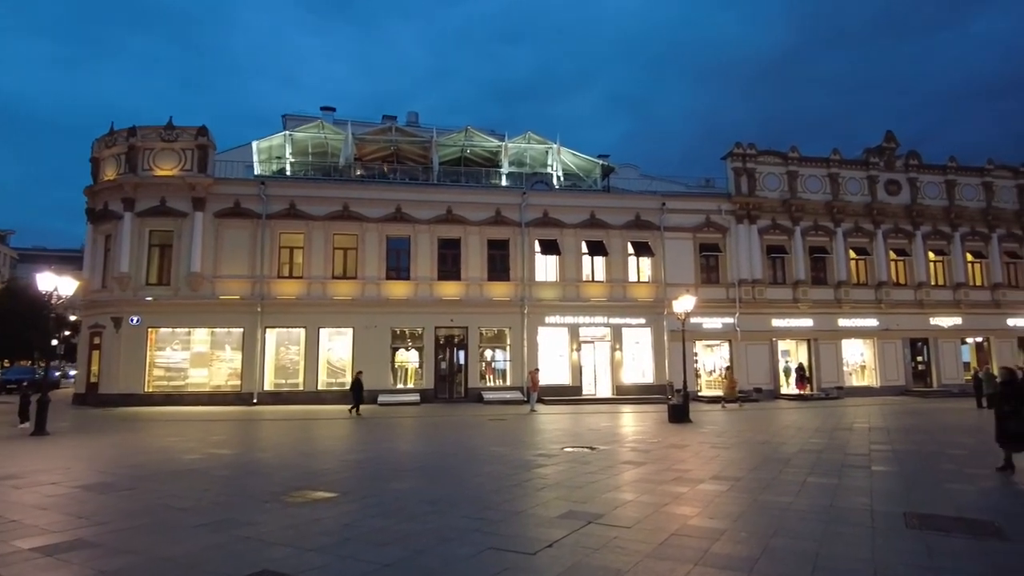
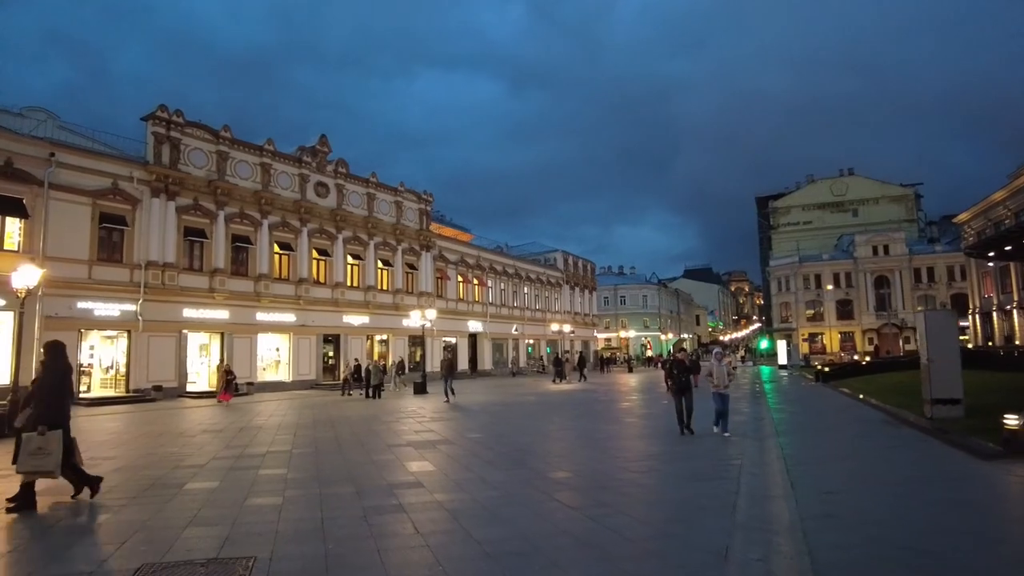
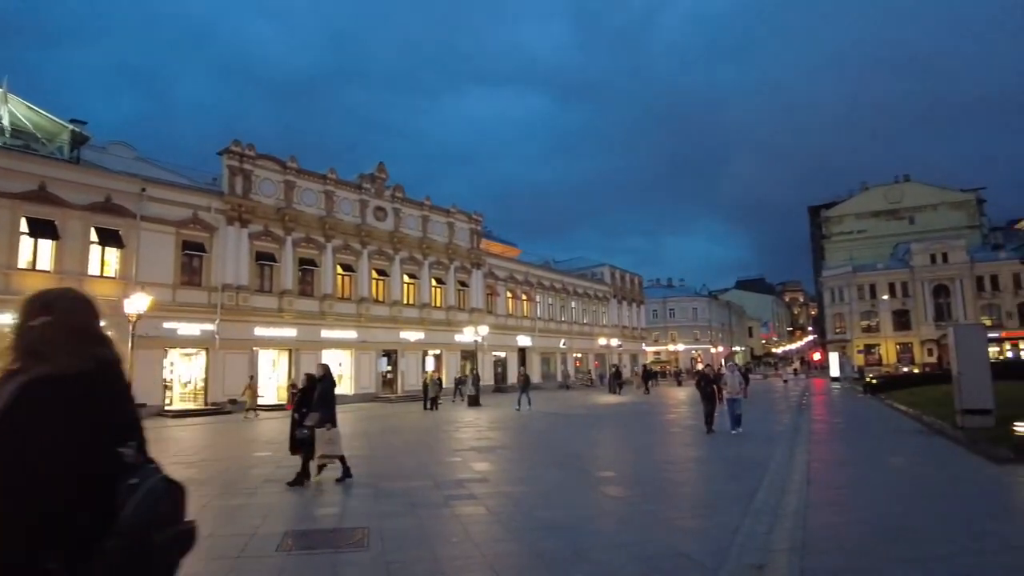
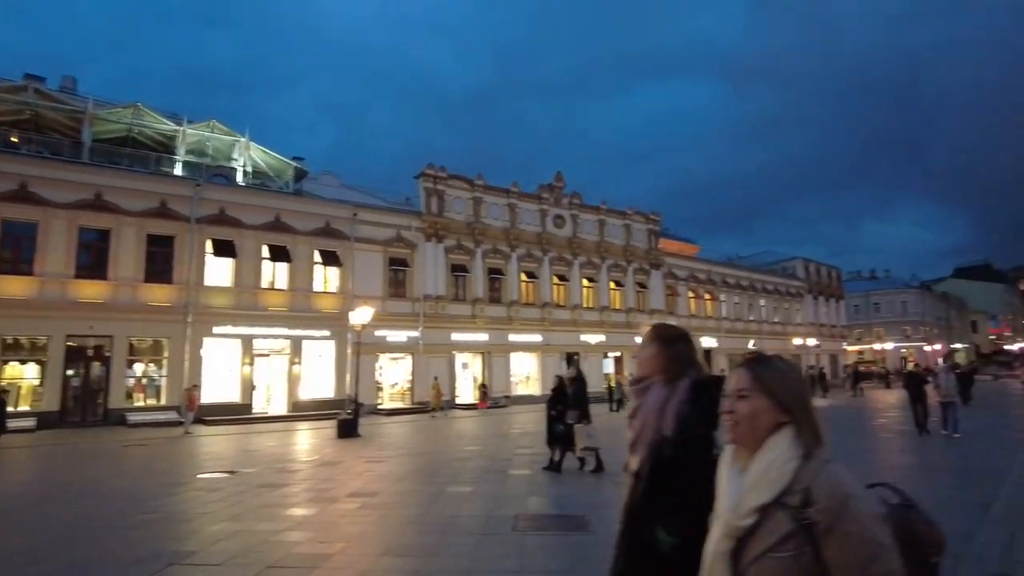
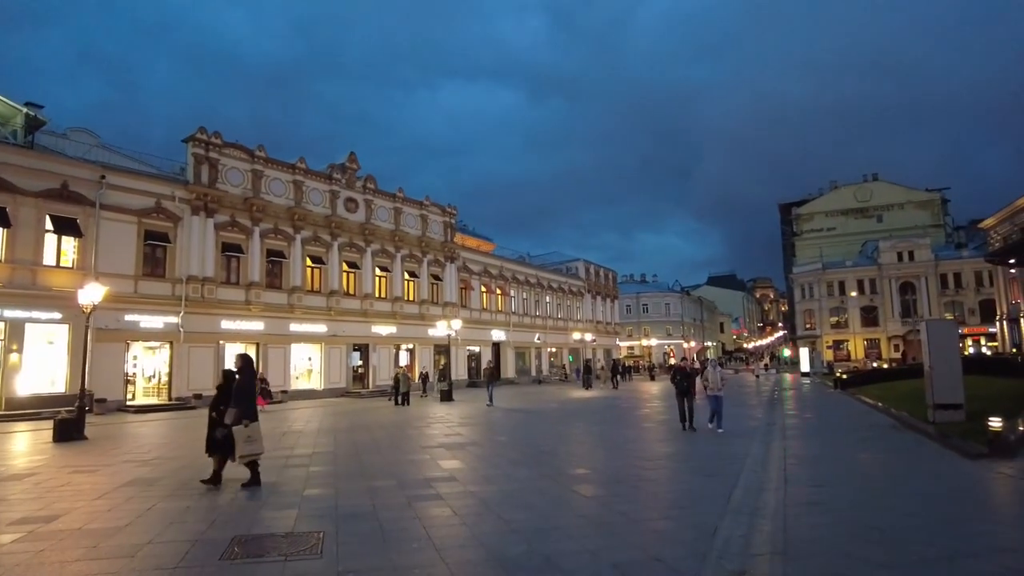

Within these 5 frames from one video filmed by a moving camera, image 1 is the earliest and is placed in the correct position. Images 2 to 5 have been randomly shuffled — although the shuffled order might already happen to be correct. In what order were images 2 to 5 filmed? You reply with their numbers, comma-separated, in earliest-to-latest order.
4, 3, 5, 2
